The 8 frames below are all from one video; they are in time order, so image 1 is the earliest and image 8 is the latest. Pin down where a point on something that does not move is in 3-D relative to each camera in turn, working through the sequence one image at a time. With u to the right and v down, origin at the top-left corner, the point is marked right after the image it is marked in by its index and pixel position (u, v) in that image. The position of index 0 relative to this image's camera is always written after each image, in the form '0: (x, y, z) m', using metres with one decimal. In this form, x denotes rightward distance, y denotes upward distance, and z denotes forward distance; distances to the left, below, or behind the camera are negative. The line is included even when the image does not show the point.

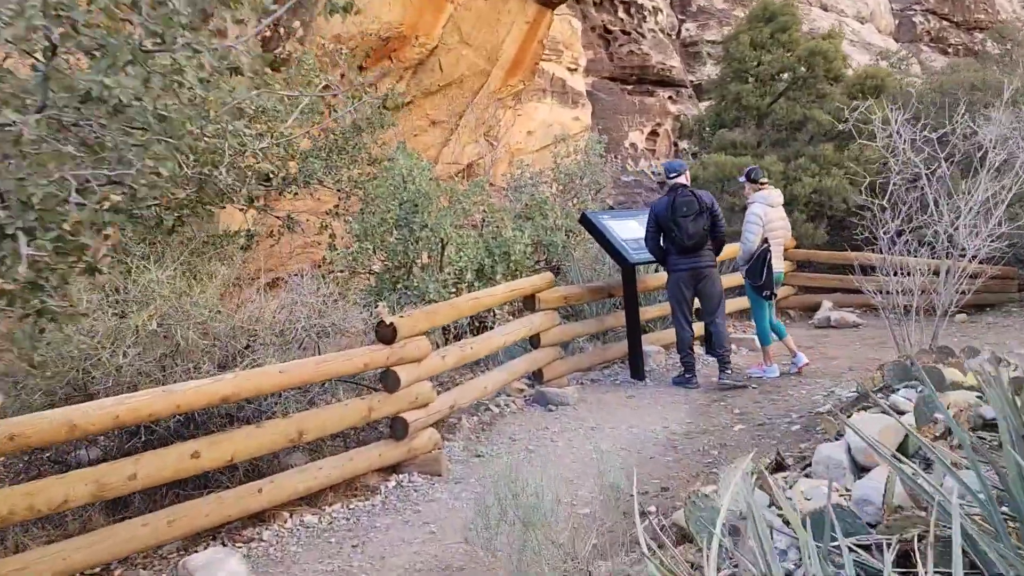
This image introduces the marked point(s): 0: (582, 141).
0: (+0.9, +1.8, +10.5) m
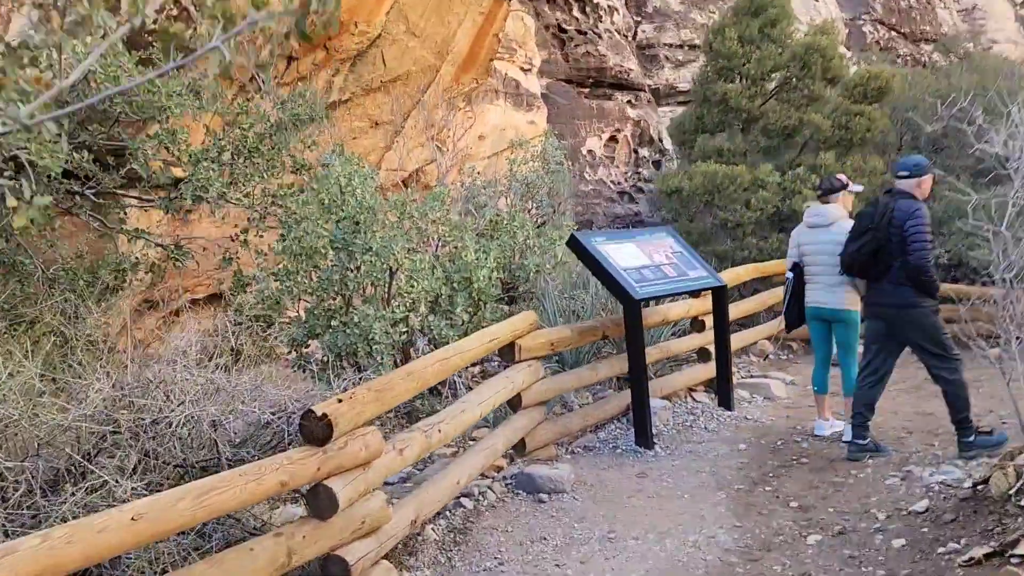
0: (+0.3, +1.6, +9.5) m
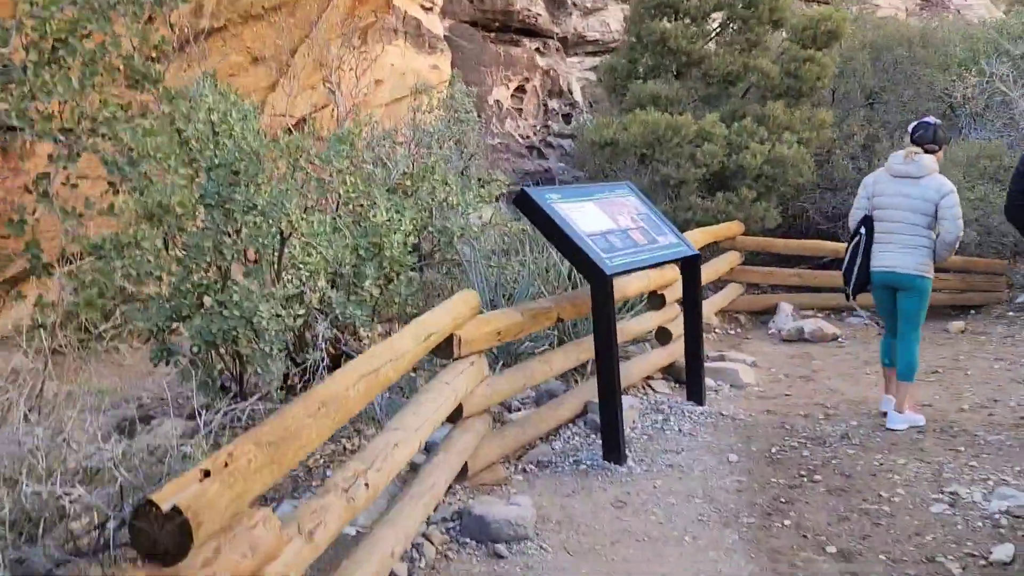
0: (-0.7, +2.0, +8.5) m
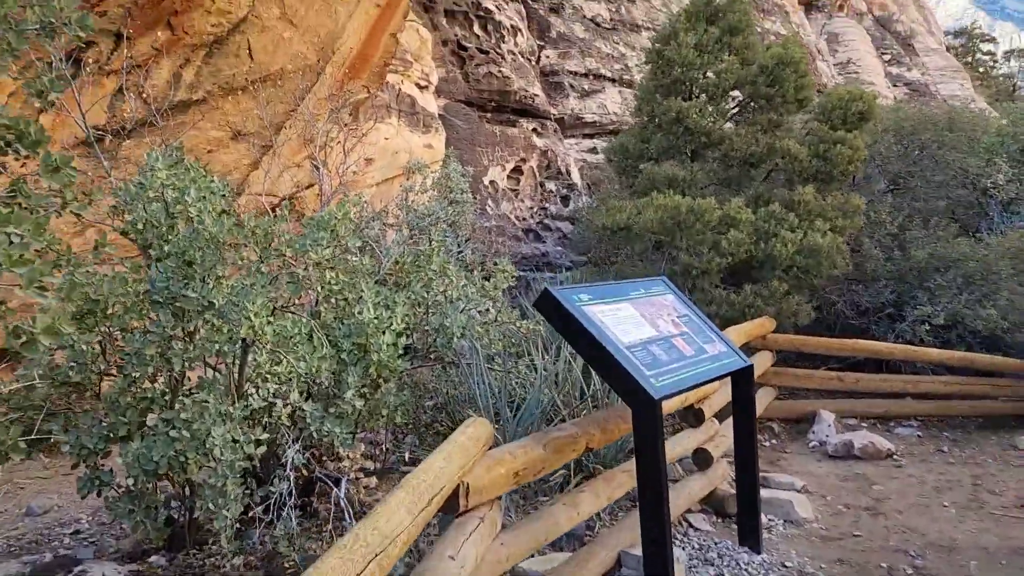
0: (-0.7, +1.1, +8.0) m
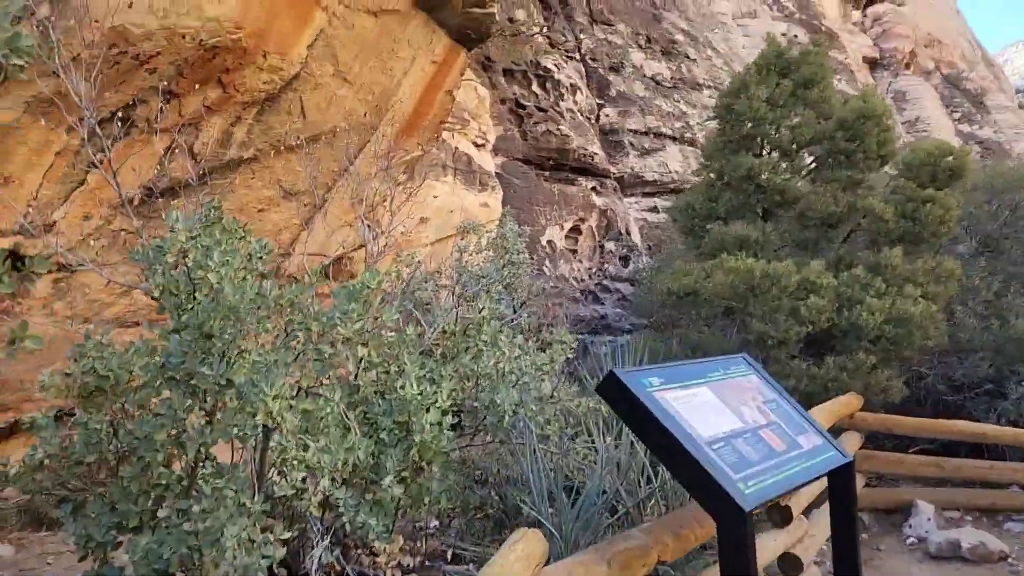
0: (-0.1, +0.5, +7.7) m
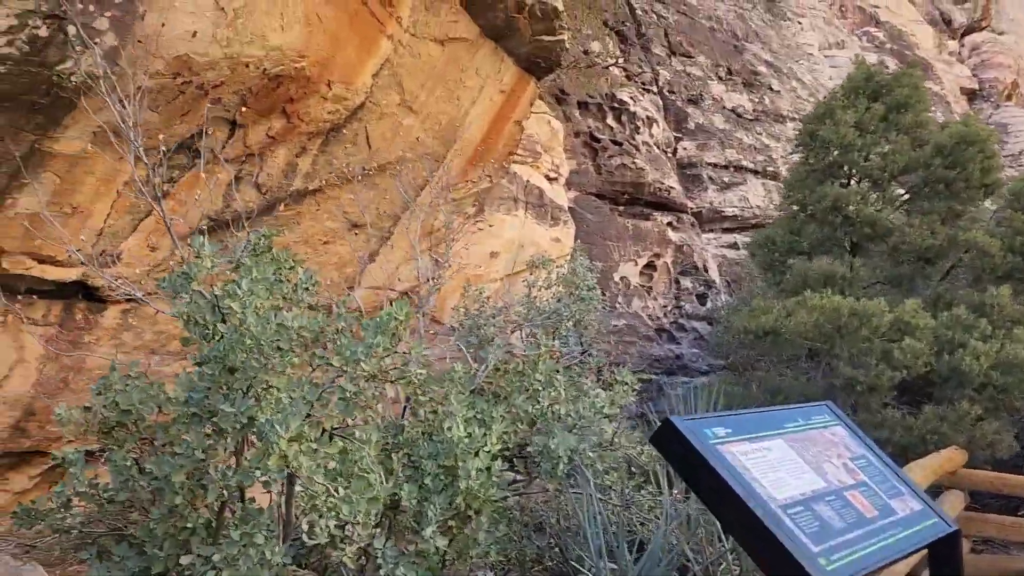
0: (+0.5, +0.2, +7.5) m
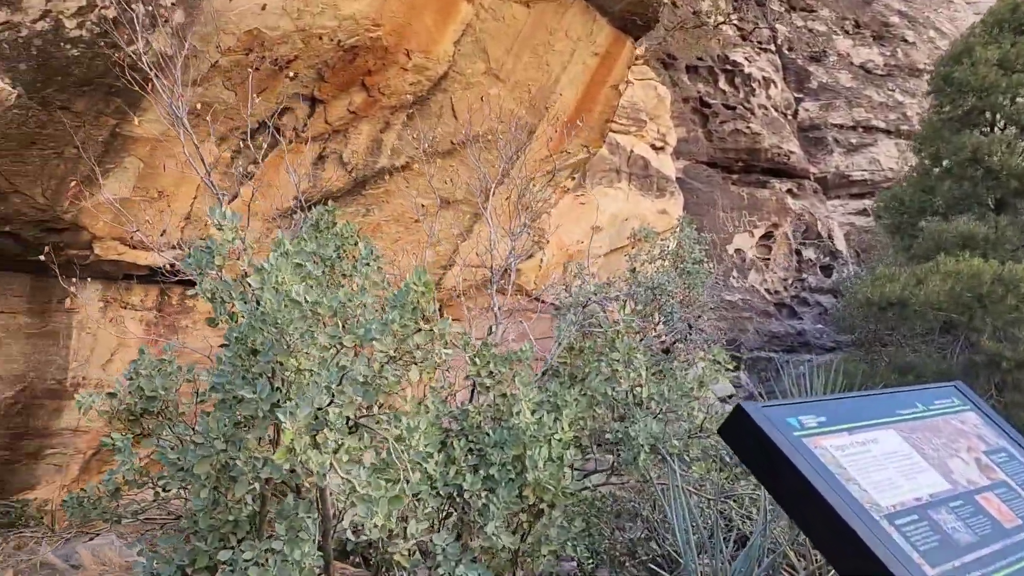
0: (+1.3, +0.4, +7.0) m
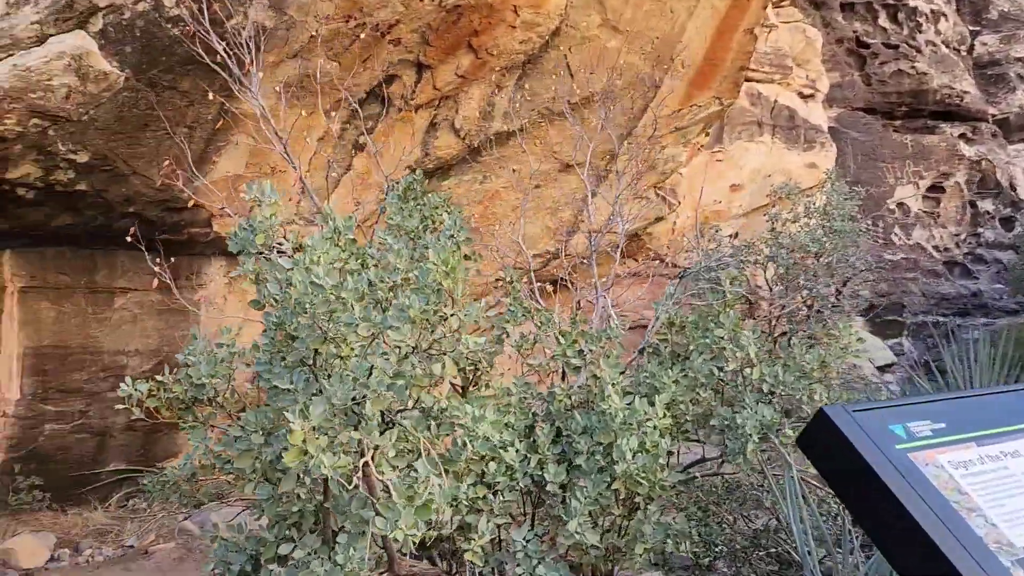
0: (+2.3, +0.7, +6.4) m
